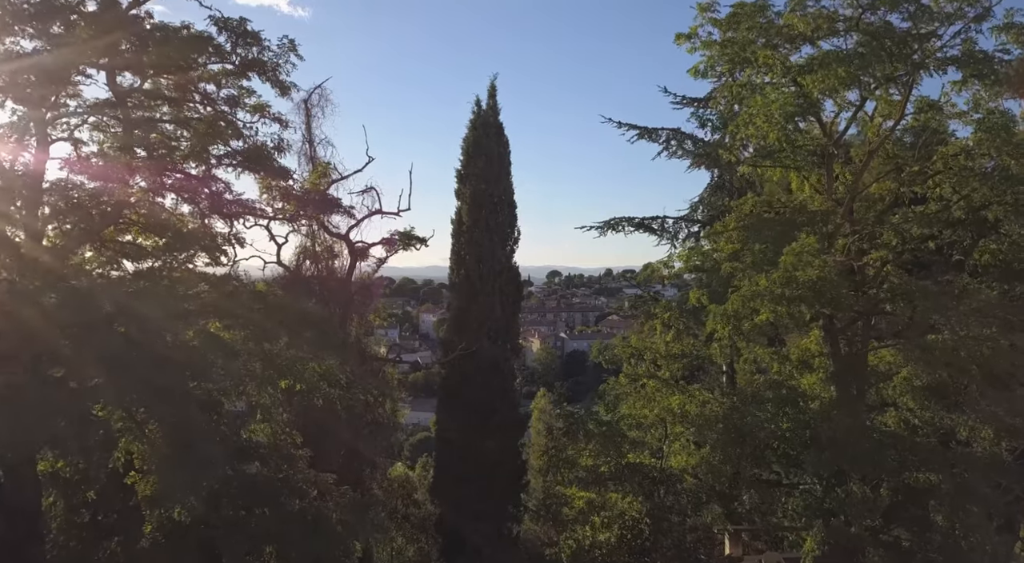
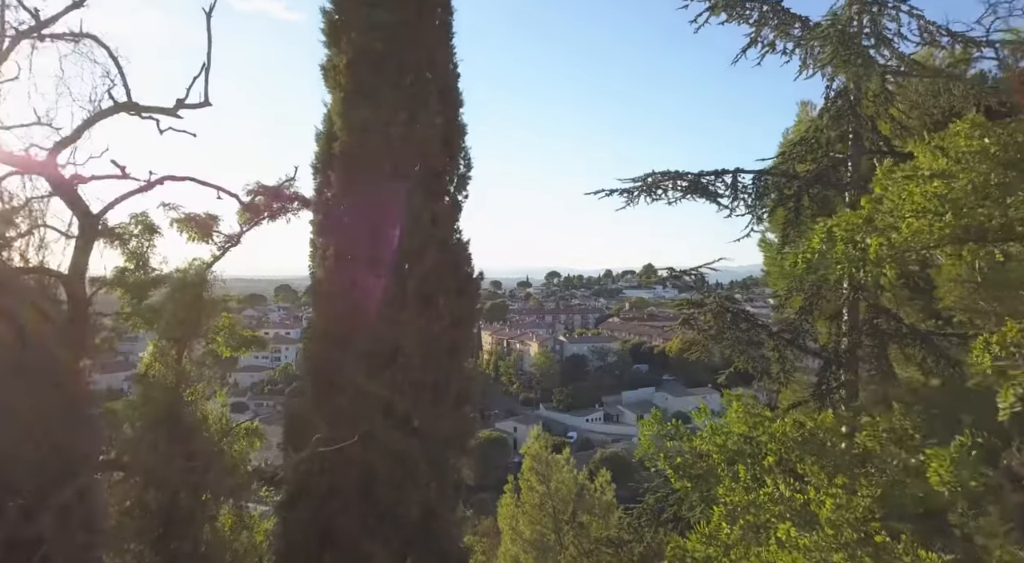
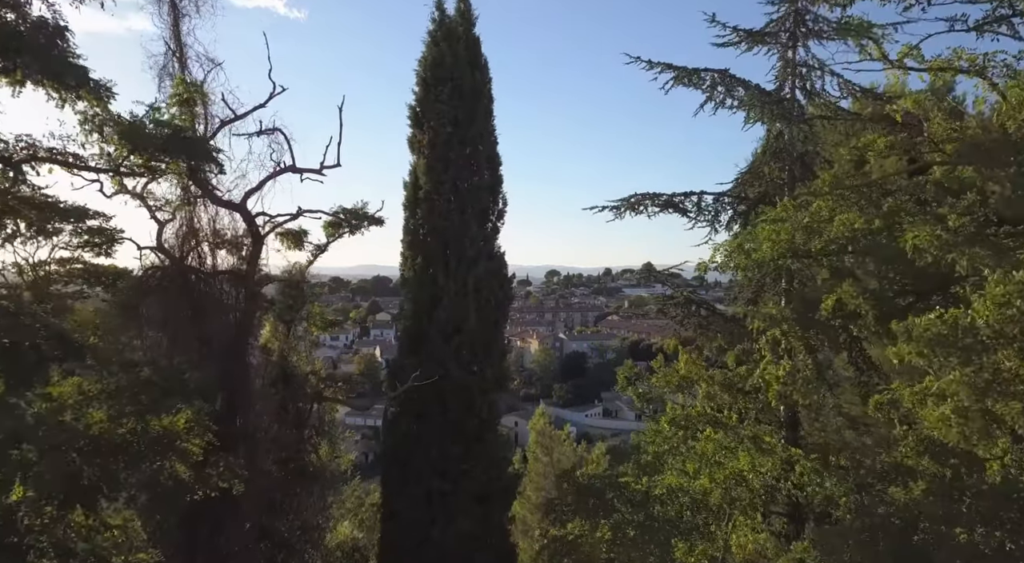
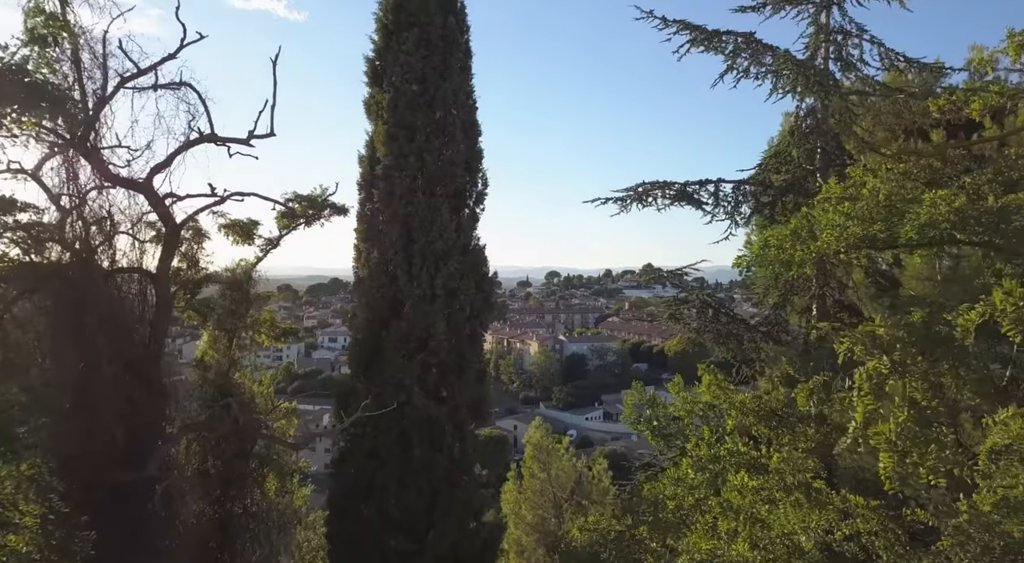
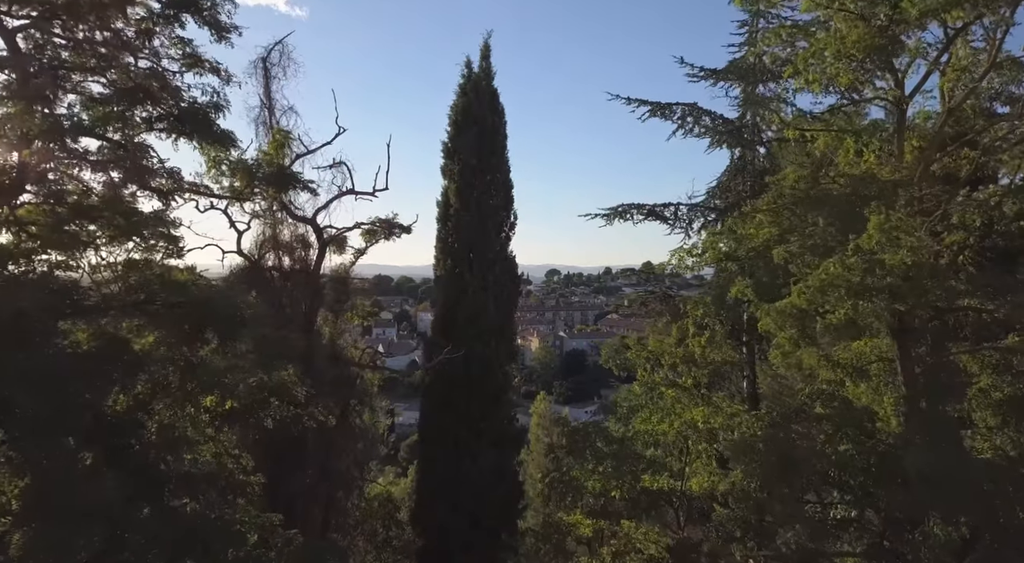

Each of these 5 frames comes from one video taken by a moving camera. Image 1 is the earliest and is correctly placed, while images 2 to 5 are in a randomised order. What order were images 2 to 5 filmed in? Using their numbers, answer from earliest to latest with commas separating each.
5, 3, 4, 2
